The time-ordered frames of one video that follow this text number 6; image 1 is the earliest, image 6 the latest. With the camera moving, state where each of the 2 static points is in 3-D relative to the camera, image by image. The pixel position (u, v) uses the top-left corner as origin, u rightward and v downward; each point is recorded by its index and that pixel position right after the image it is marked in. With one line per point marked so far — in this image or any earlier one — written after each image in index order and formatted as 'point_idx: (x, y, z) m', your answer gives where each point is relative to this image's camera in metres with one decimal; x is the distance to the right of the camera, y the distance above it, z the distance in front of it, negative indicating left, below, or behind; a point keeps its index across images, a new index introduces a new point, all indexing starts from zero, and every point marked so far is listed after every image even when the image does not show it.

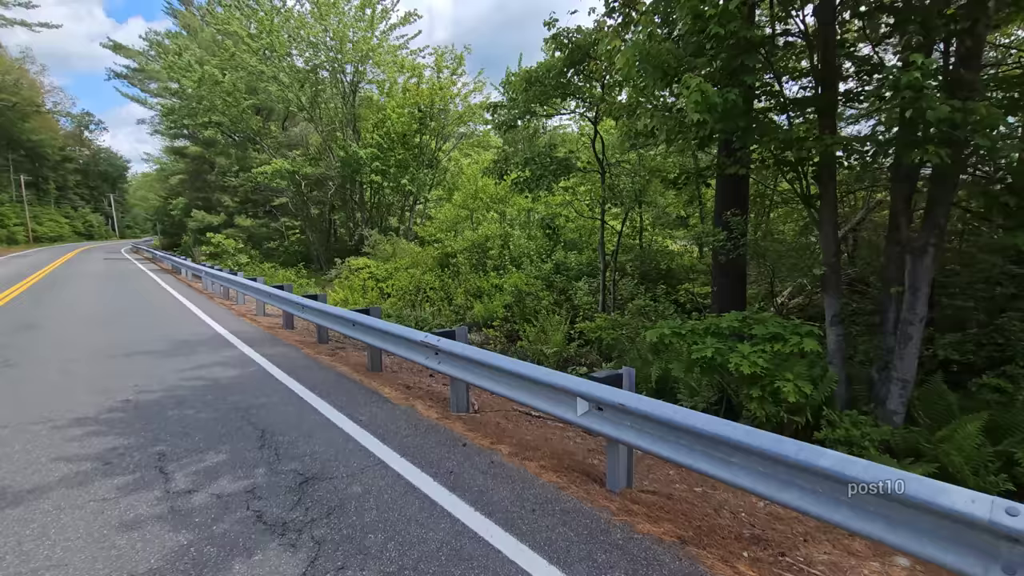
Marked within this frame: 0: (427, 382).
0: (-1.0, -1.2, +6.2) m
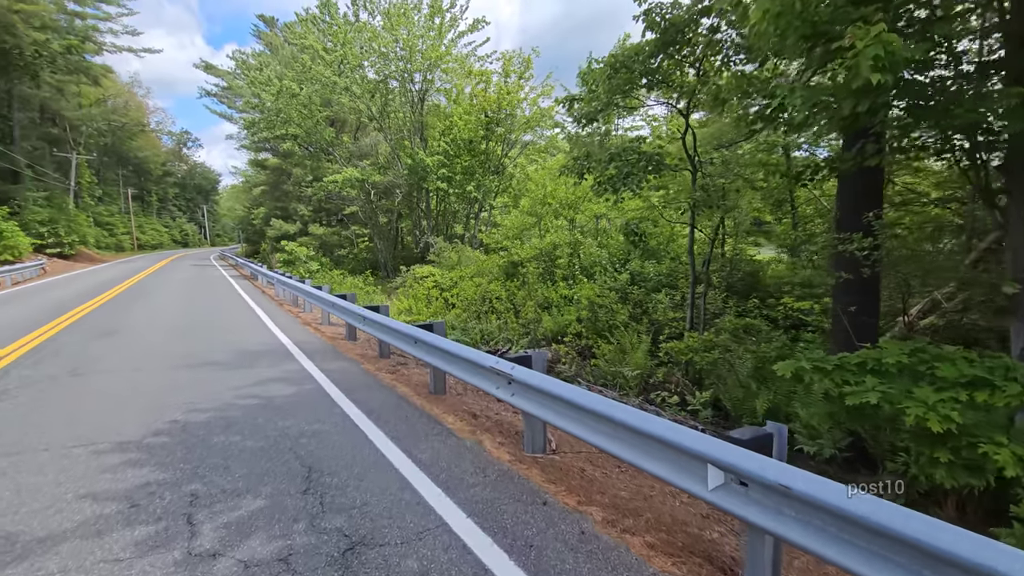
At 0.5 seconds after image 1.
0: (-0.2, -1.3, +5.4) m
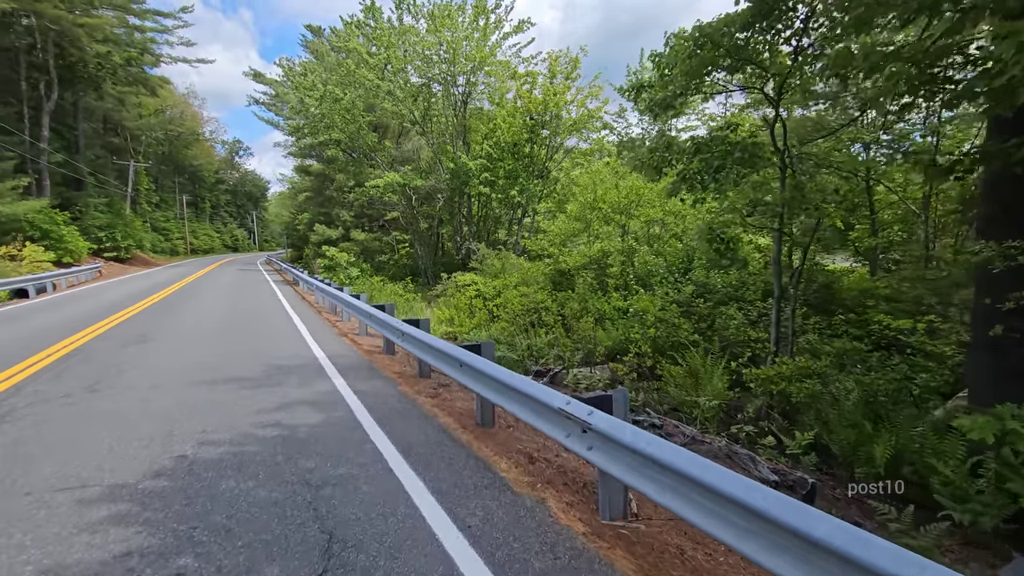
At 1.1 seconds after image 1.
0: (+0.4, -1.5, +4.5) m
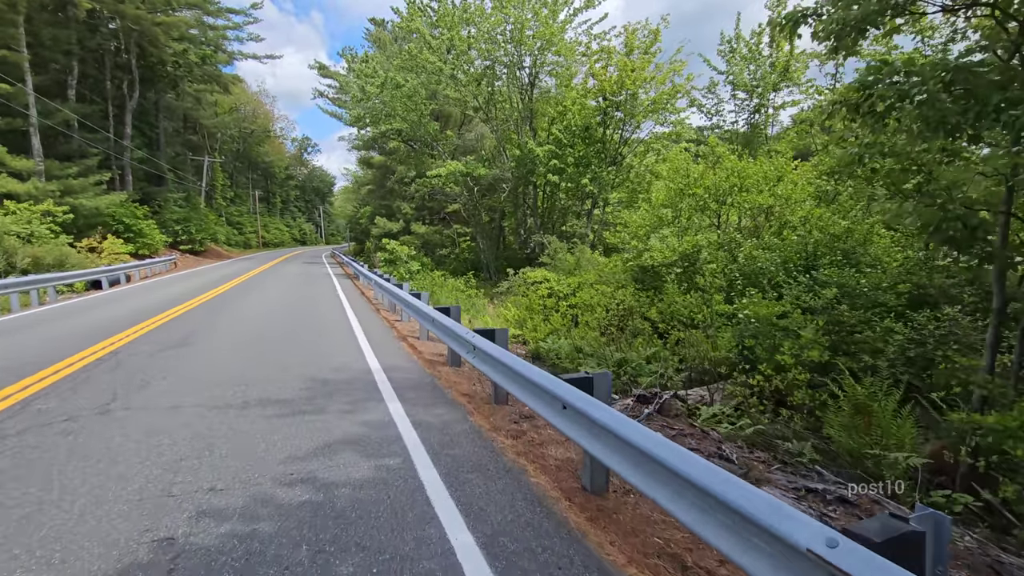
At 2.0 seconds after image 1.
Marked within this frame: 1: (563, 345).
0: (+1.2, -1.5, +2.8) m
1: (+0.9, -0.9, +8.4) m
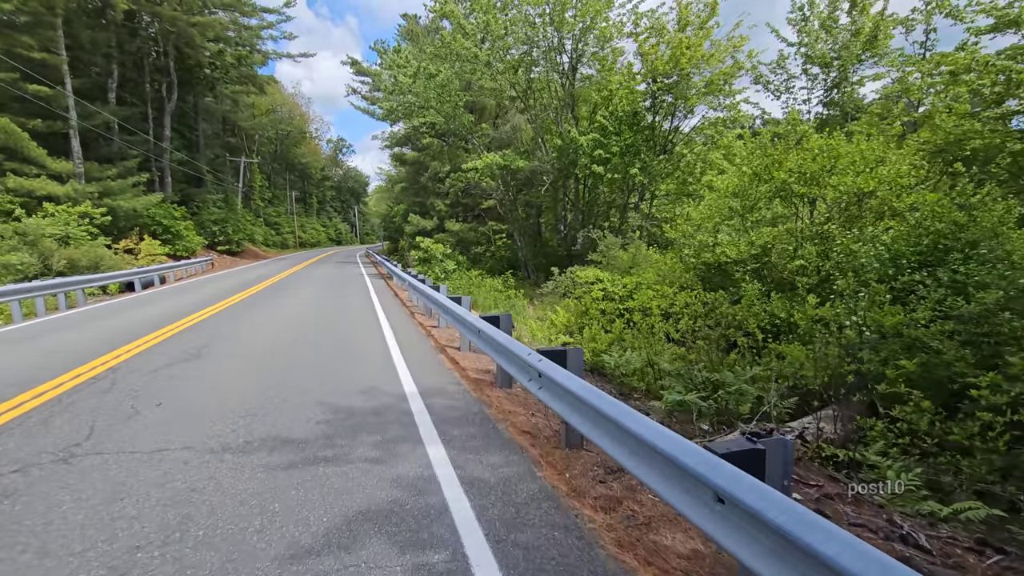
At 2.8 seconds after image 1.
0: (+1.6, -1.6, +1.5) m
1: (+1.7, -1.0, +7.1) m
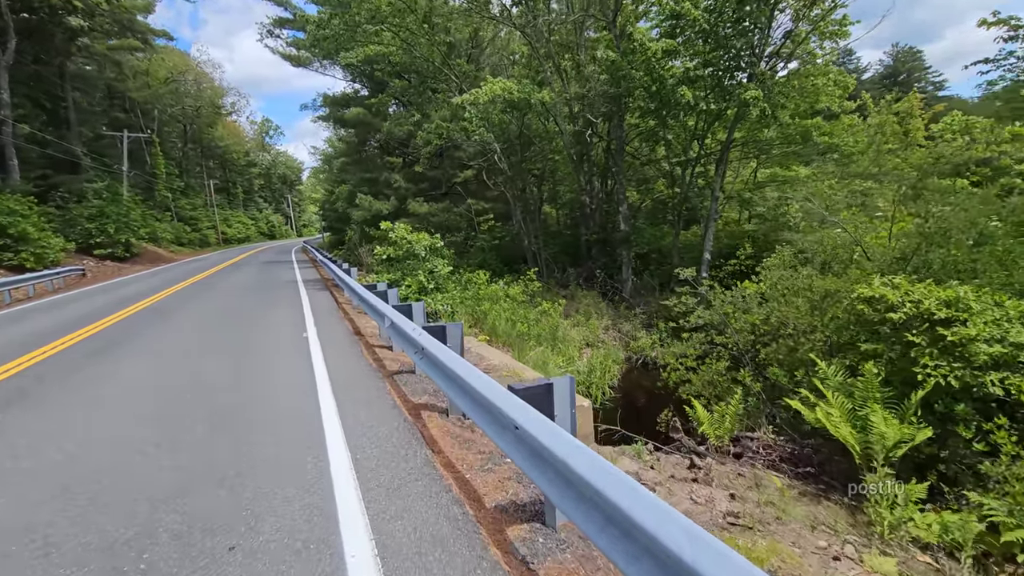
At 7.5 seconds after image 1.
0: (+4.2, -2.2, -5.3) m
1: (+3.6, -1.4, +0.2) m
